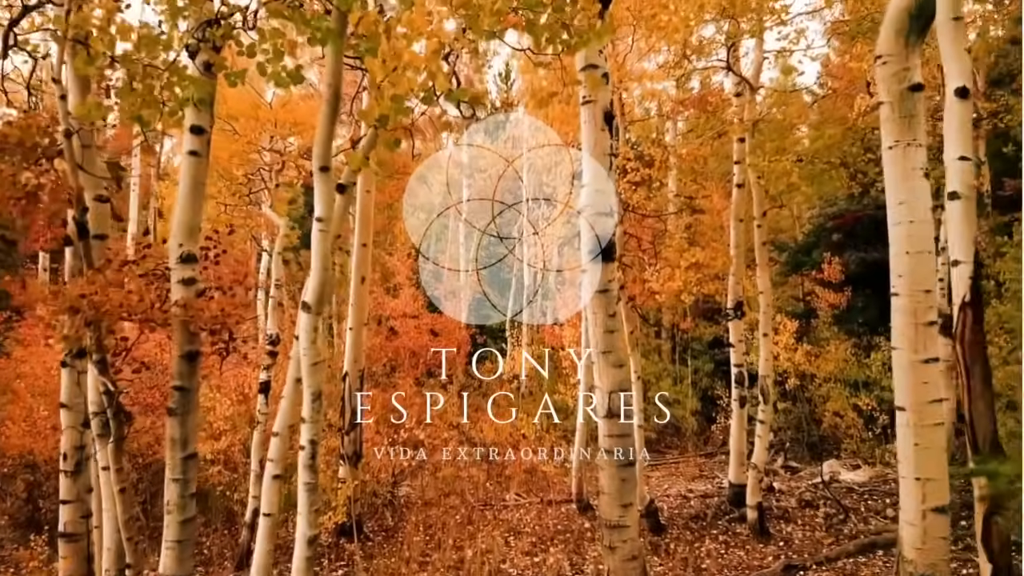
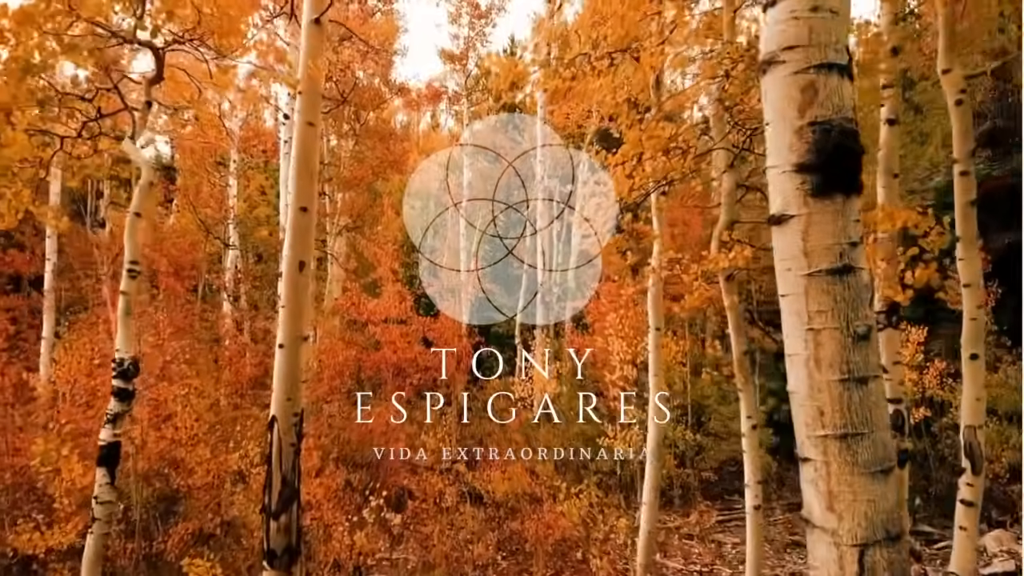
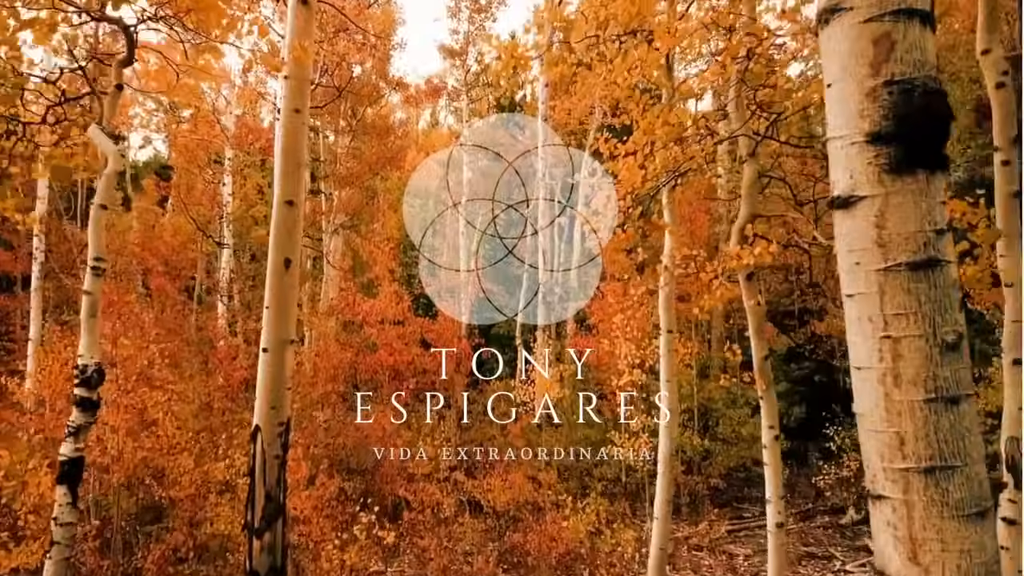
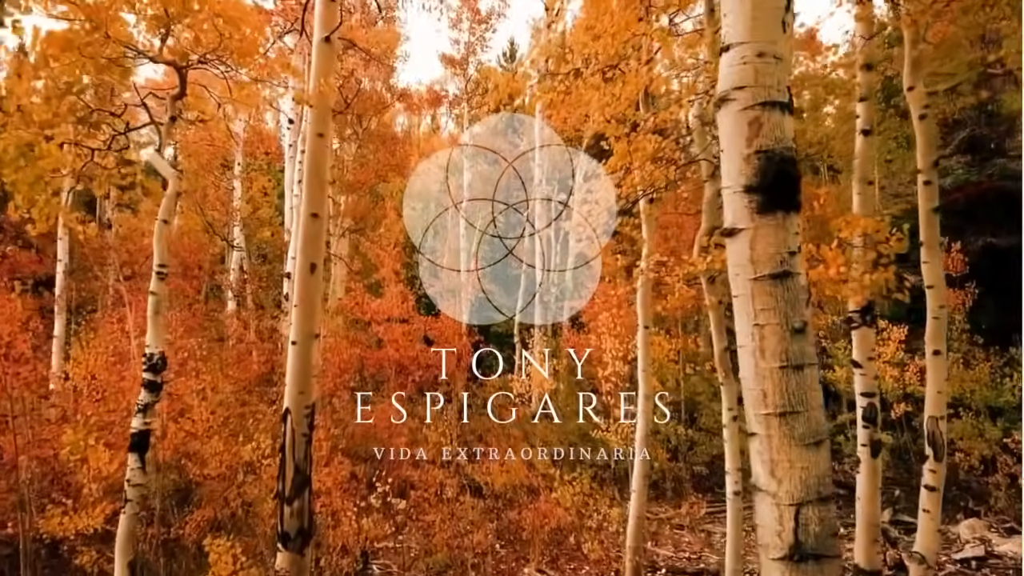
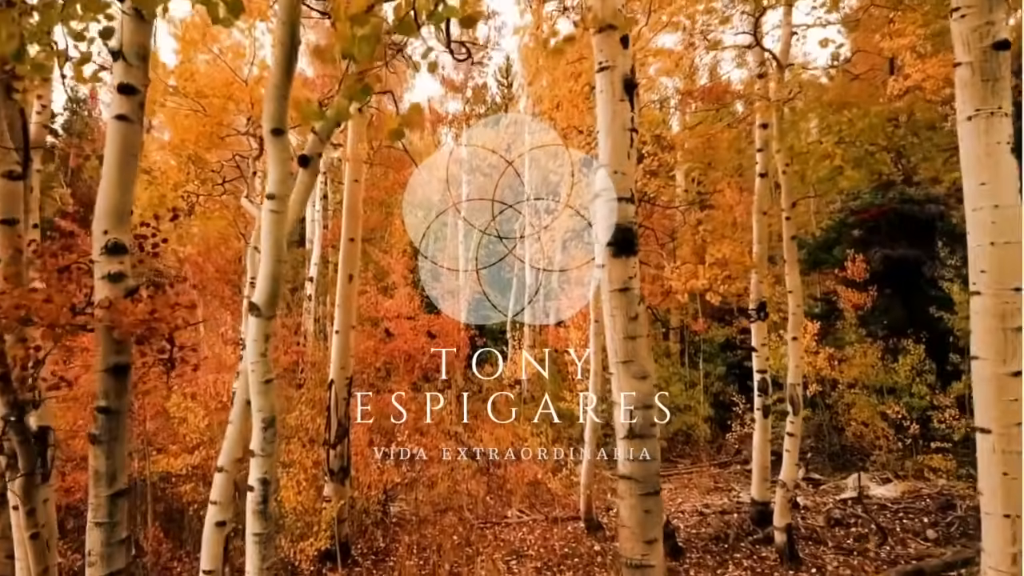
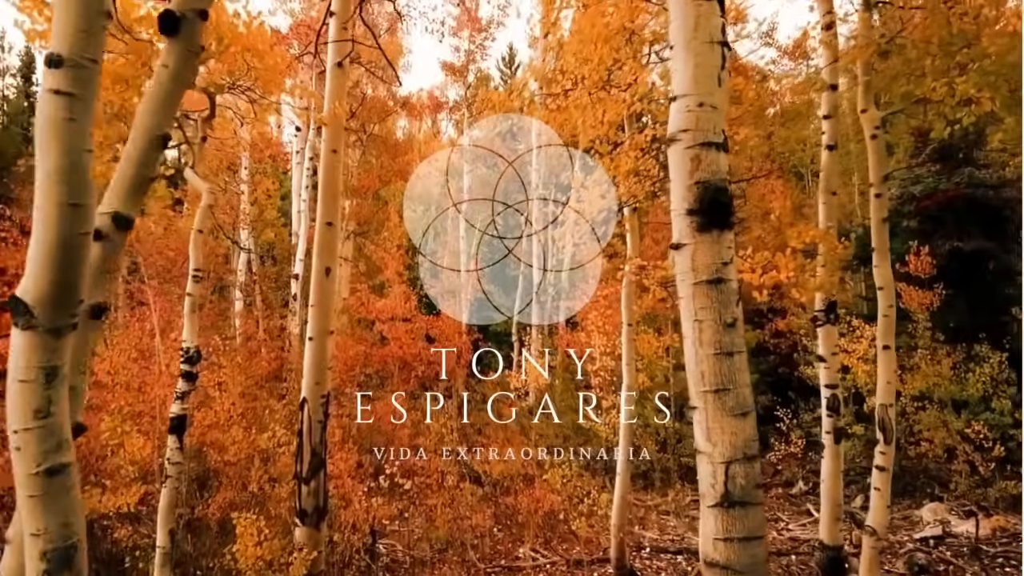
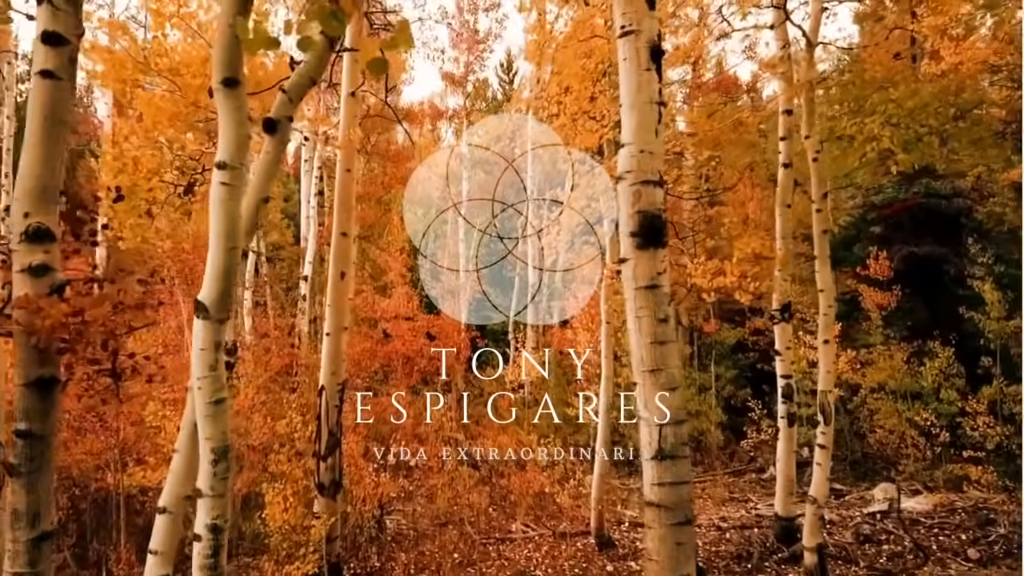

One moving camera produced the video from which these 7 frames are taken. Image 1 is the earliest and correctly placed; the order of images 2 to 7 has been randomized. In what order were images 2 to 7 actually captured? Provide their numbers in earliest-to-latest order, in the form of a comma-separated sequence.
5, 7, 6, 4, 2, 3
